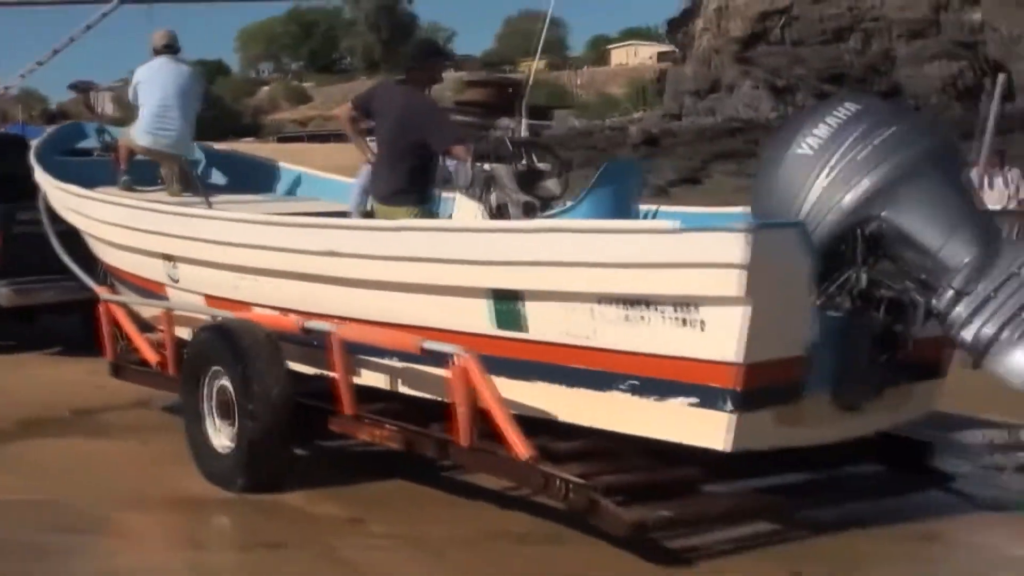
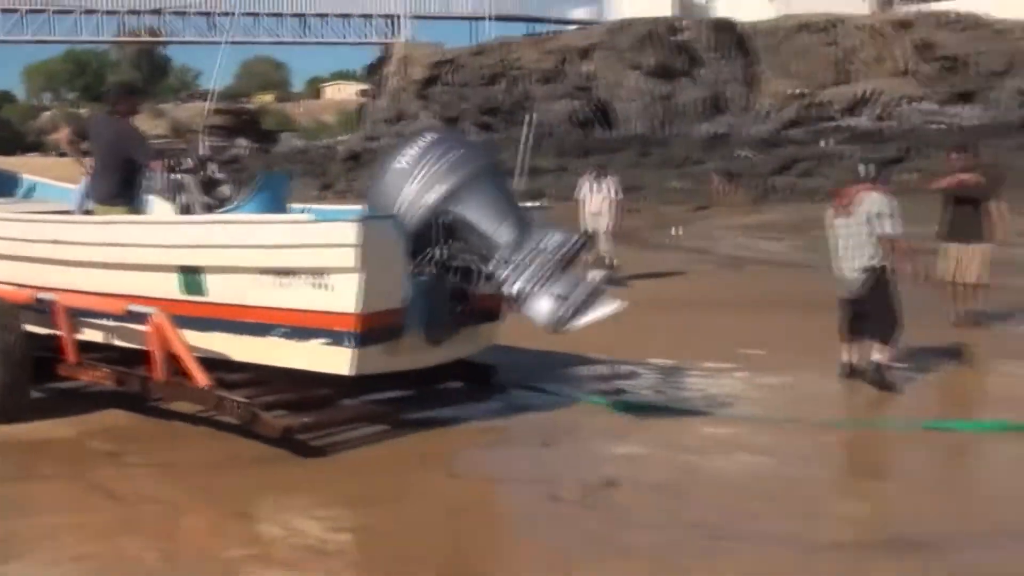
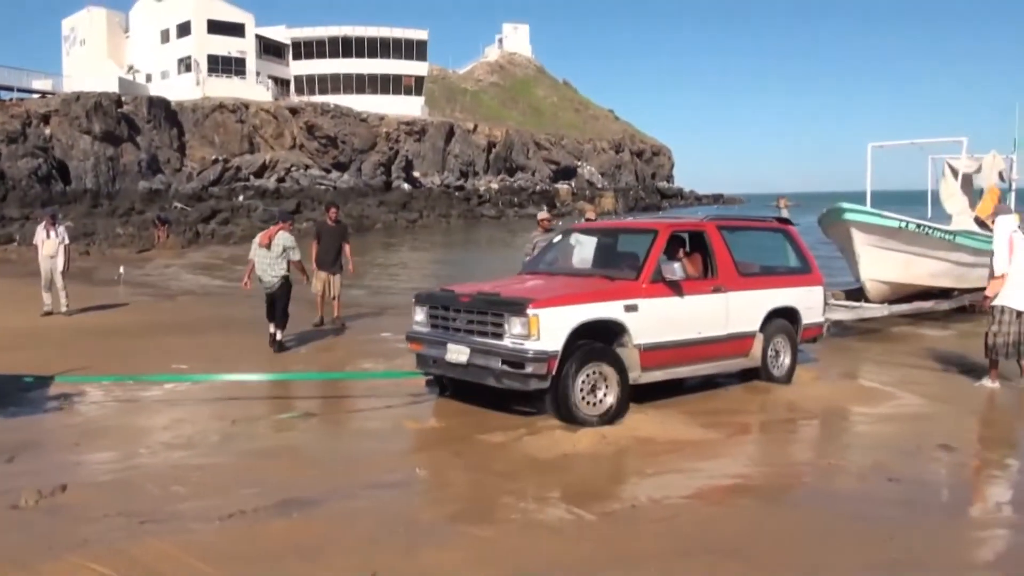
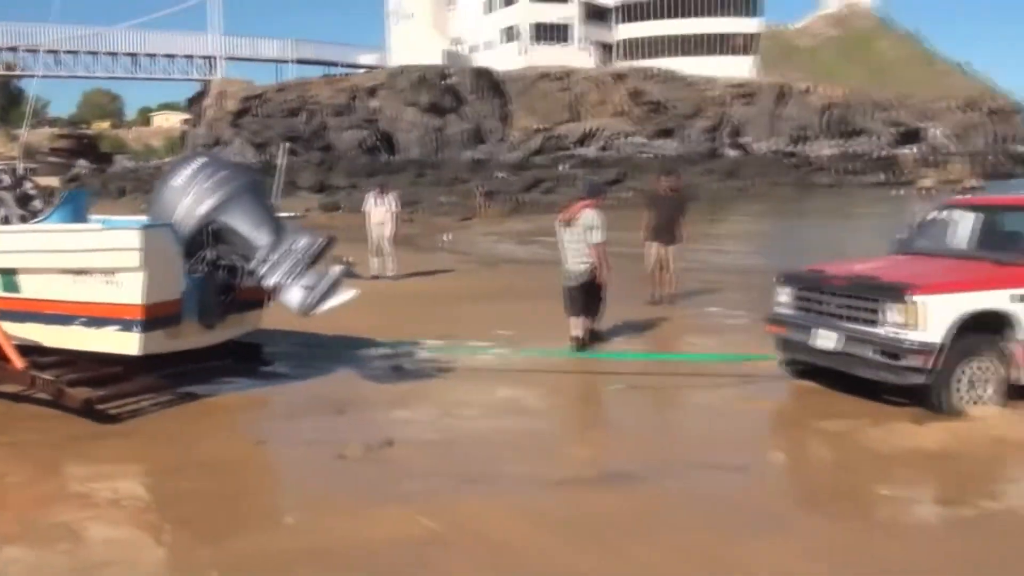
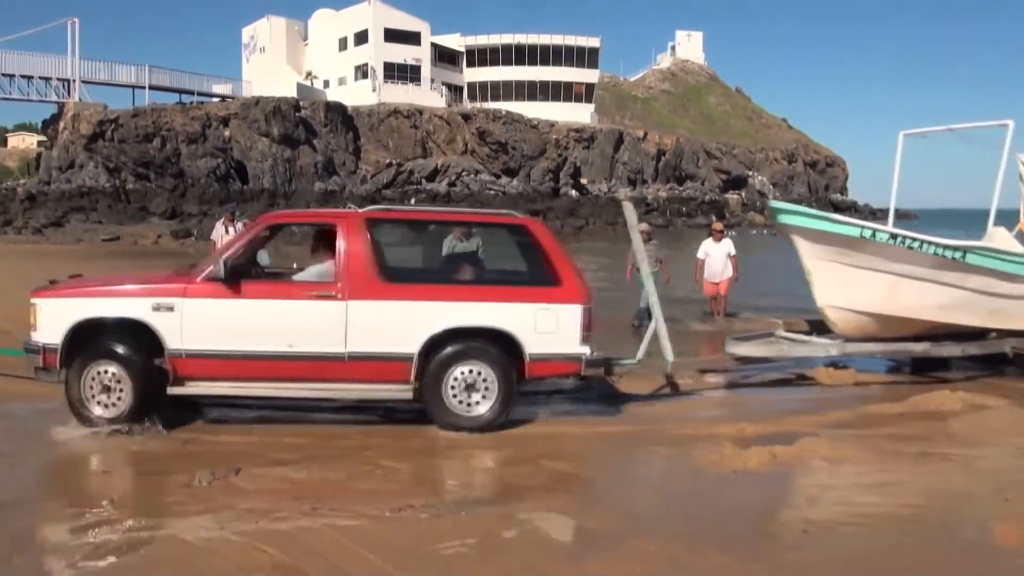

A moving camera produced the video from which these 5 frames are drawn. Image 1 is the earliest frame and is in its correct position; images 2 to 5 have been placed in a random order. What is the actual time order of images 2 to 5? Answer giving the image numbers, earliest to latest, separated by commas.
2, 4, 3, 5
